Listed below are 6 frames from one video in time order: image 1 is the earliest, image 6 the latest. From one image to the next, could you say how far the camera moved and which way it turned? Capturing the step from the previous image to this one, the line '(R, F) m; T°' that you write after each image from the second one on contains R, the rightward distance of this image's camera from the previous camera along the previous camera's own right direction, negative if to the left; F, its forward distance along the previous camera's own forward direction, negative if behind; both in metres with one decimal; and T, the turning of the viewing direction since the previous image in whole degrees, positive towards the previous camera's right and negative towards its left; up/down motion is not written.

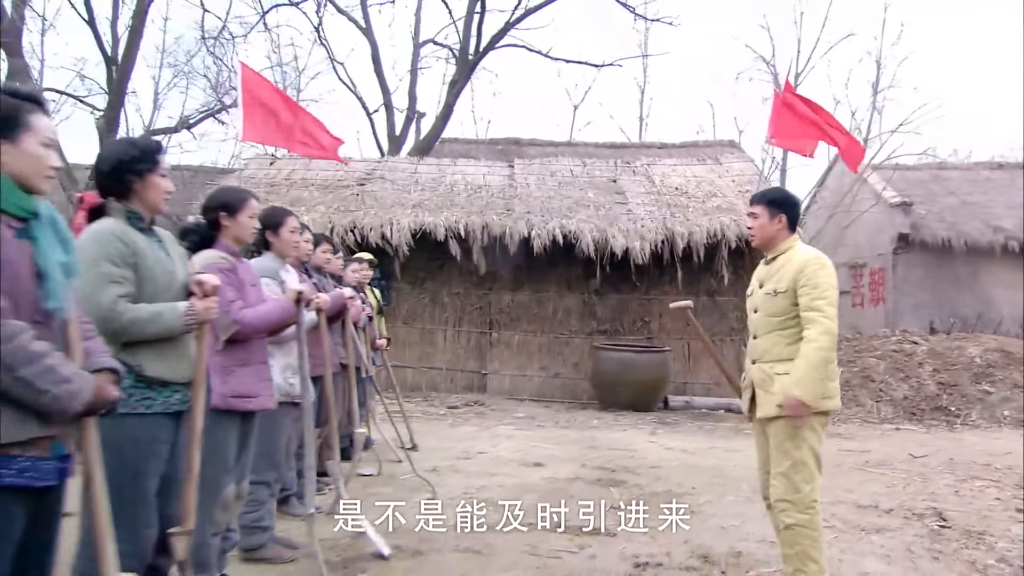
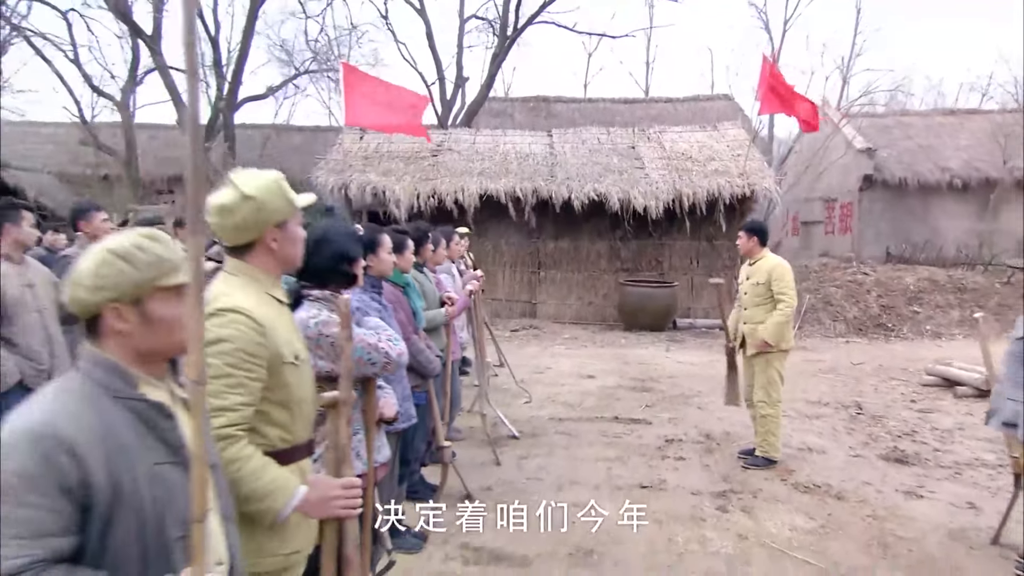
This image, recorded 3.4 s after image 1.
(-0.5, -2.1) m; 0°
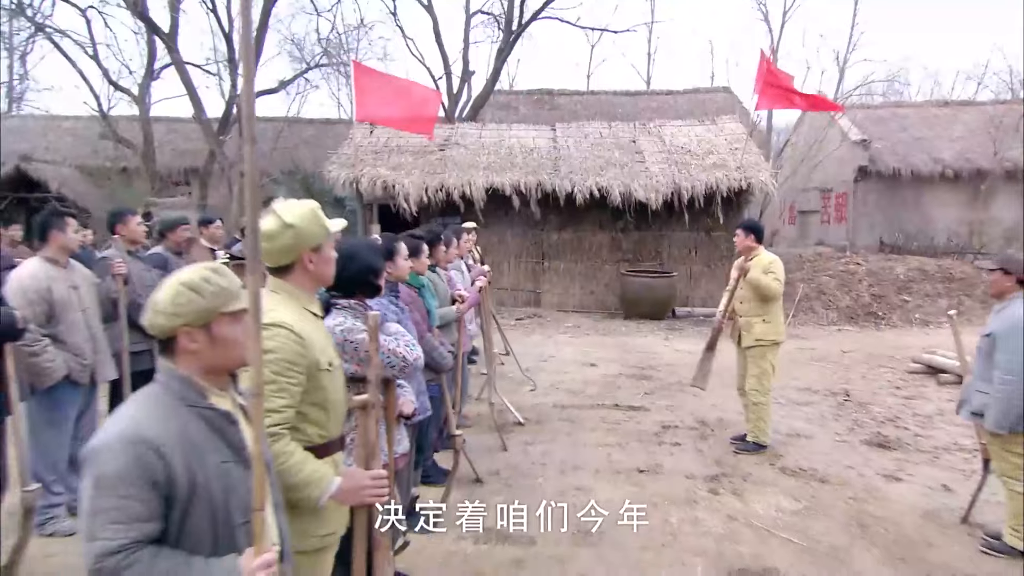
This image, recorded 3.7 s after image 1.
(0.0, -0.3) m; 0°
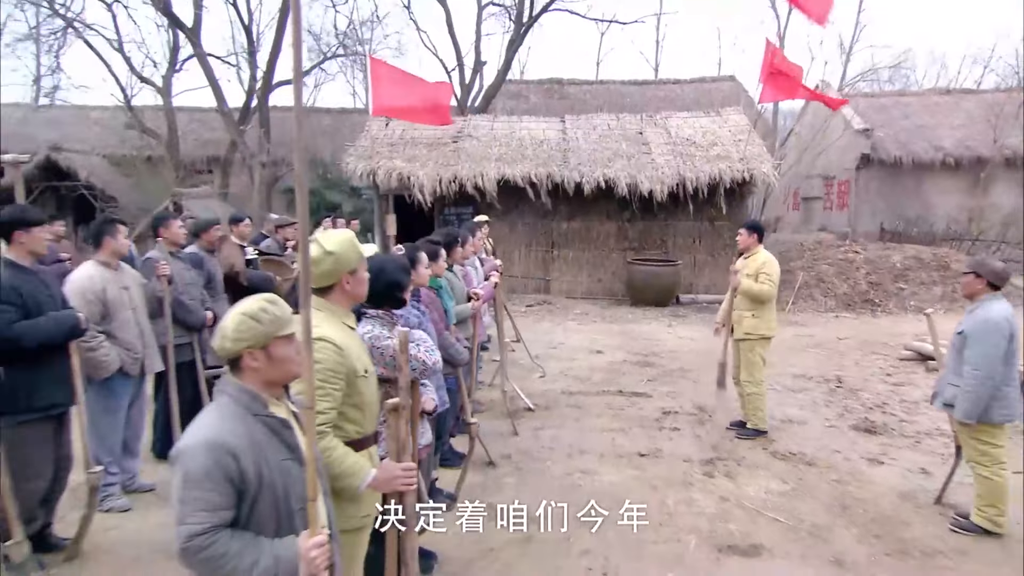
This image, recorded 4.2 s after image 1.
(0.0, -0.4) m; -1°
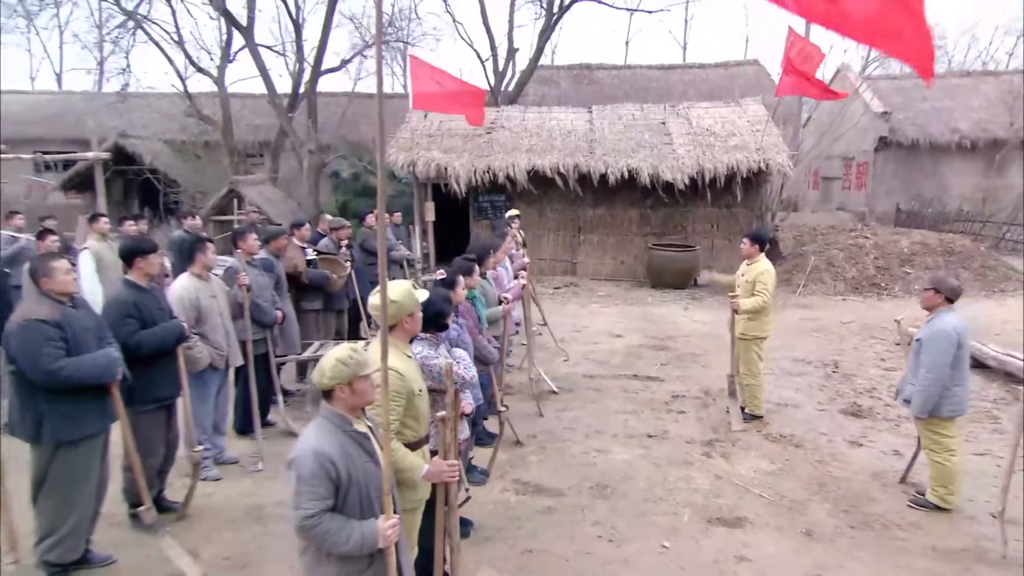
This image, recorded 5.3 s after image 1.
(+0.1, -0.8) m; -3°
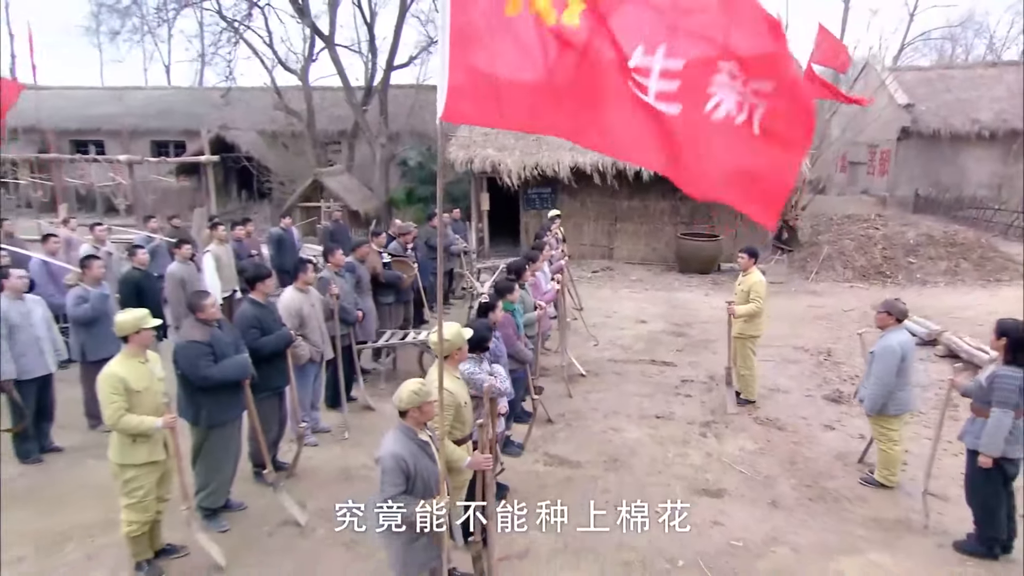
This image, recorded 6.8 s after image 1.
(+0.3, -1.5) m; -4°
